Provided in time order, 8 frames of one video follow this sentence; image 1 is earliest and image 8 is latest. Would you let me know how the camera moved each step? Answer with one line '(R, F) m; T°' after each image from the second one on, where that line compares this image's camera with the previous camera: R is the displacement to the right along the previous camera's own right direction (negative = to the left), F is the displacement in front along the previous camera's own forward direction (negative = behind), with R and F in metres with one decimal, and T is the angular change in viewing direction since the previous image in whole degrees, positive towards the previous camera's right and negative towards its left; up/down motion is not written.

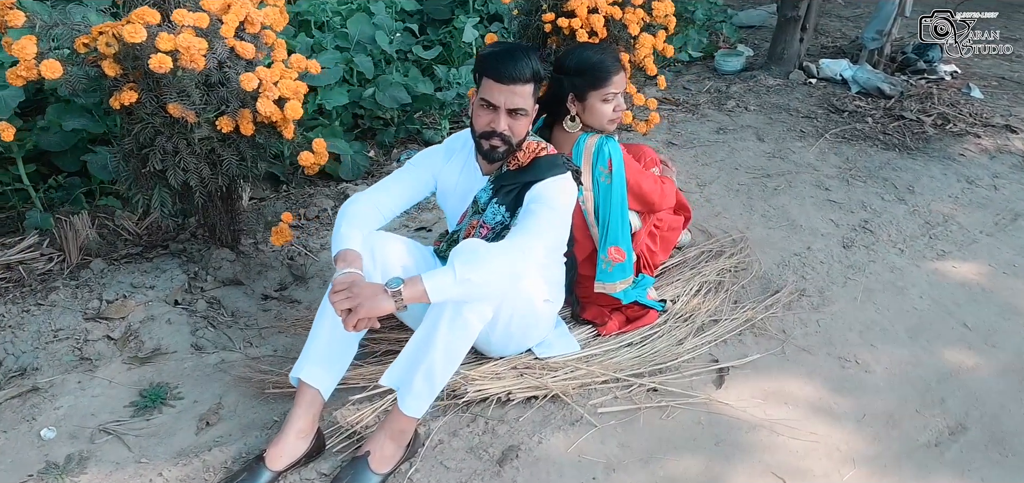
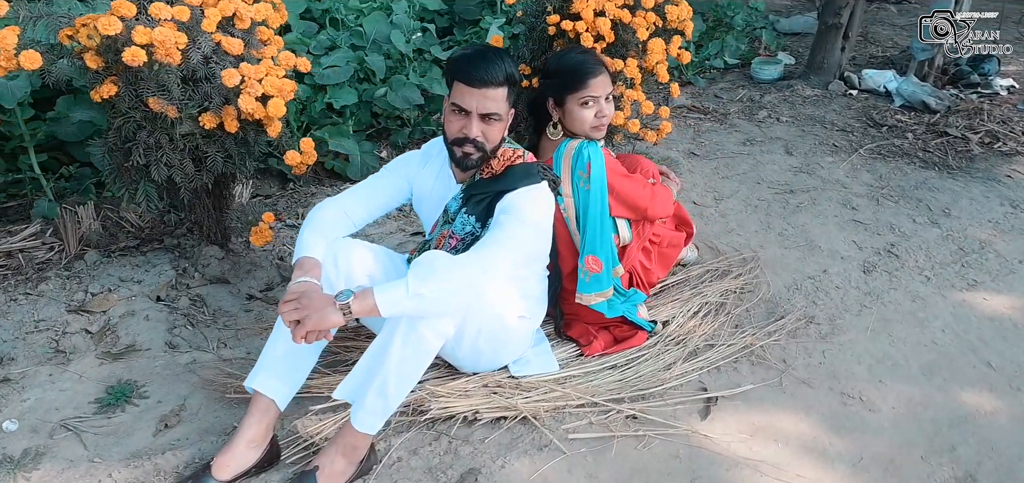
(+0.3, +0.1) m; -4°
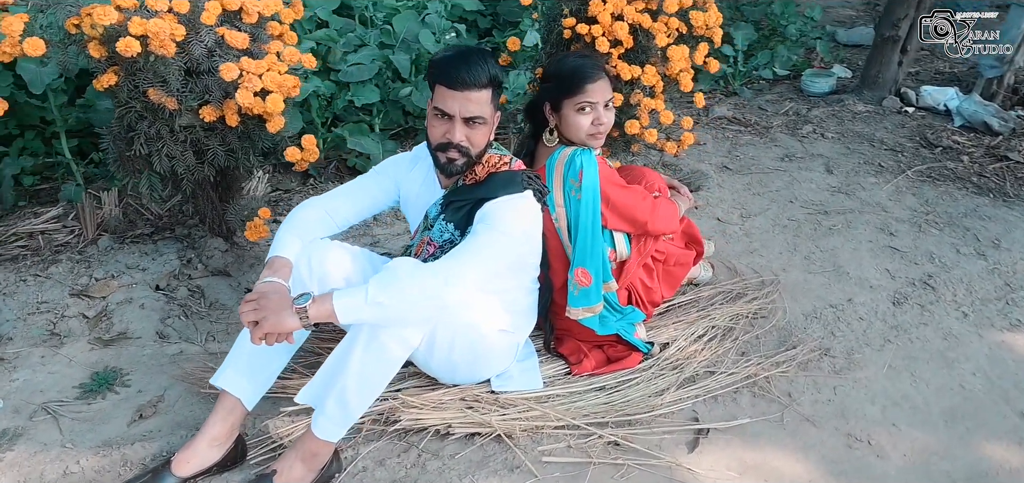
(+0.3, +0.1) m; -5°
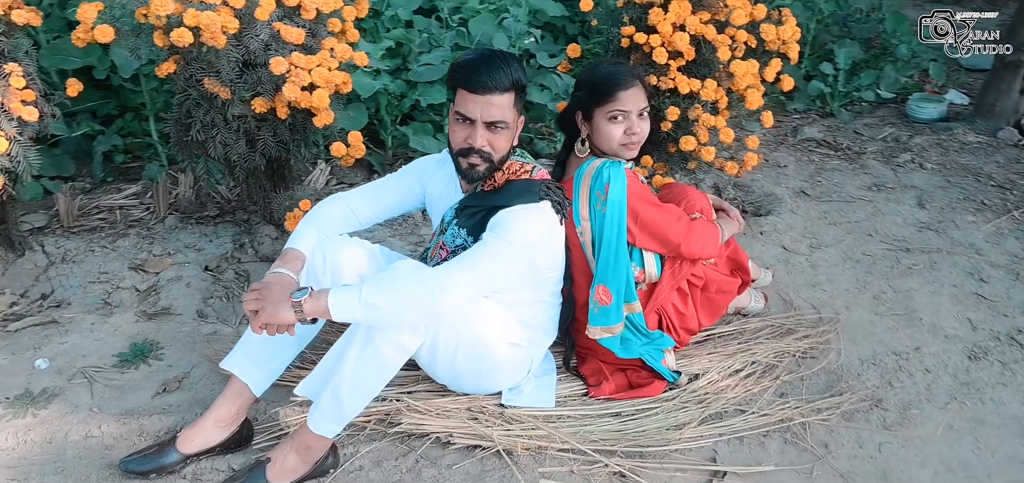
(+0.3, +0.1) m; -8°
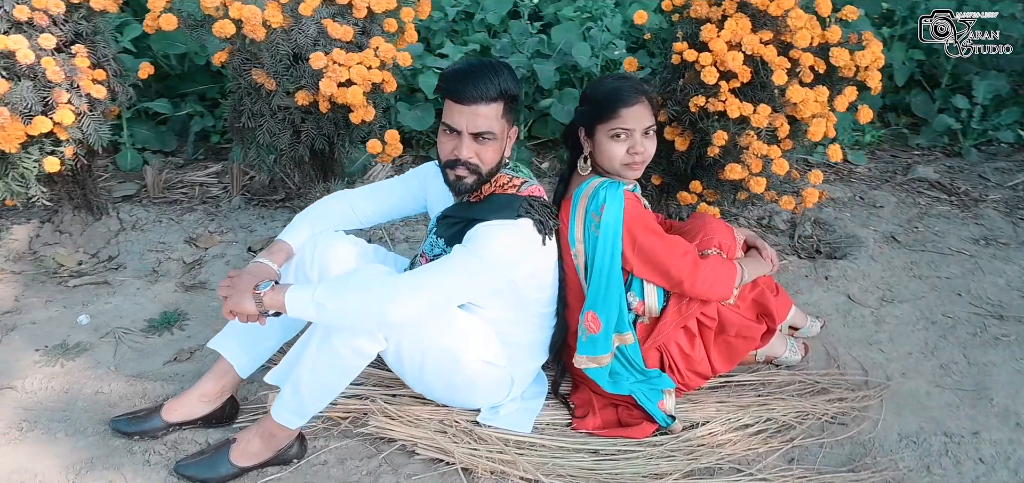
(+0.5, +0.1) m; -11°
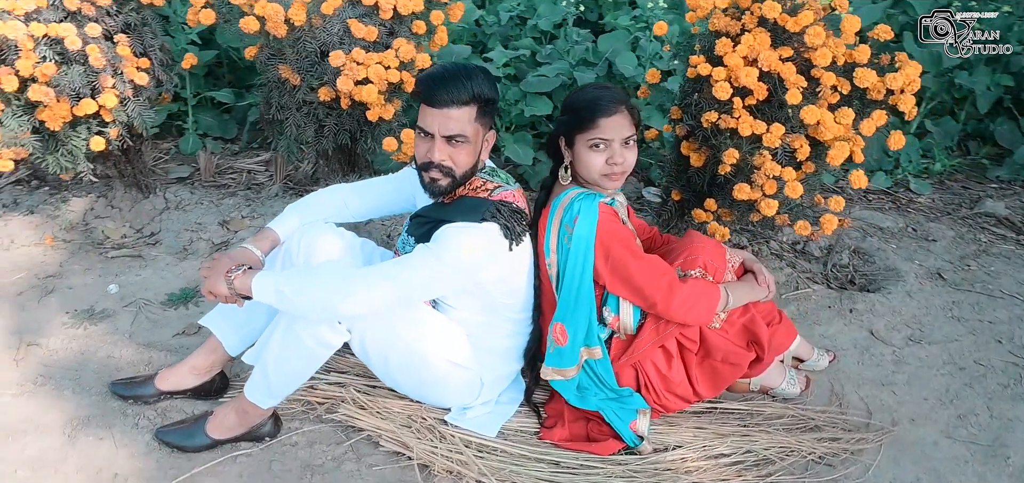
(+0.4, 0.0) m; -7°
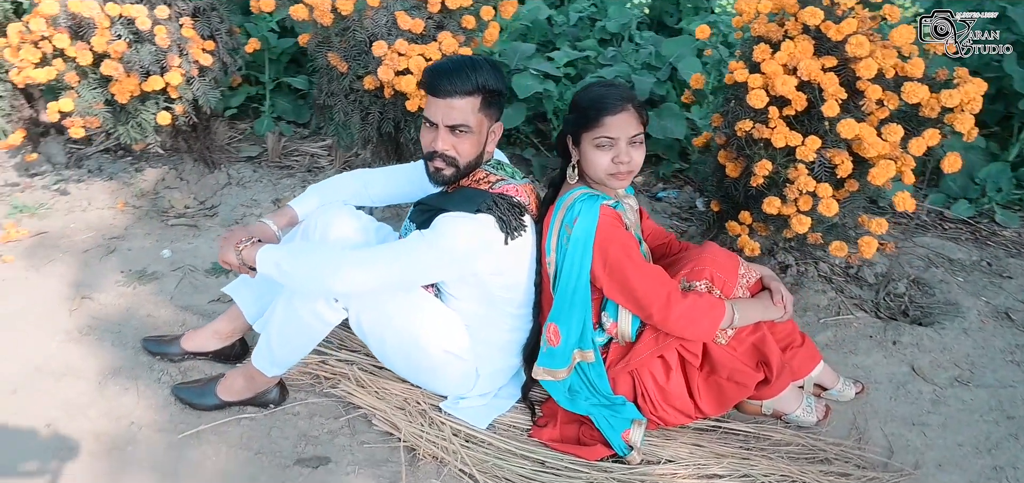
(+0.3, 0.0) m; -8°
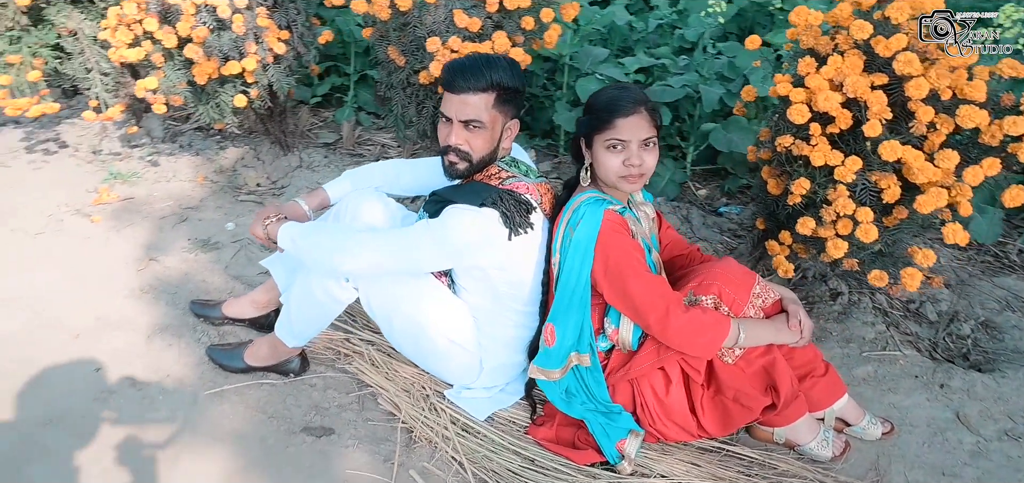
(+0.3, 0.0) m; -8°
